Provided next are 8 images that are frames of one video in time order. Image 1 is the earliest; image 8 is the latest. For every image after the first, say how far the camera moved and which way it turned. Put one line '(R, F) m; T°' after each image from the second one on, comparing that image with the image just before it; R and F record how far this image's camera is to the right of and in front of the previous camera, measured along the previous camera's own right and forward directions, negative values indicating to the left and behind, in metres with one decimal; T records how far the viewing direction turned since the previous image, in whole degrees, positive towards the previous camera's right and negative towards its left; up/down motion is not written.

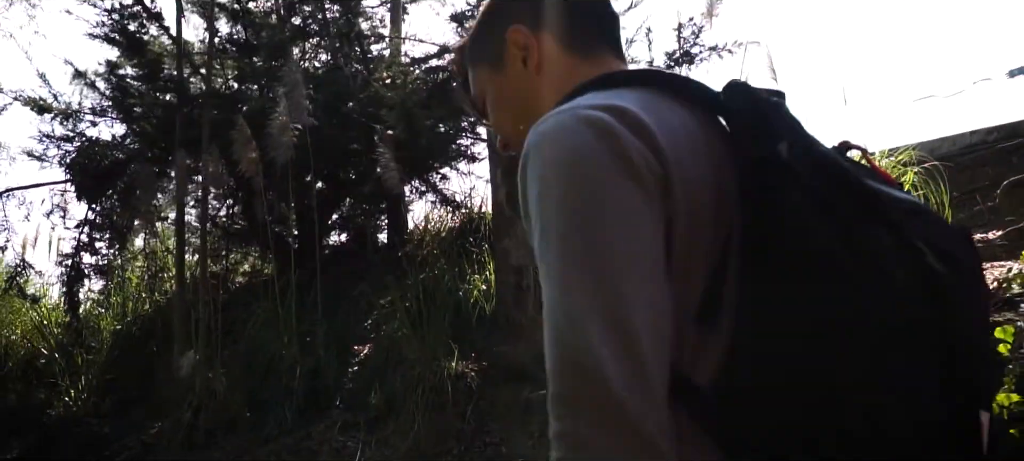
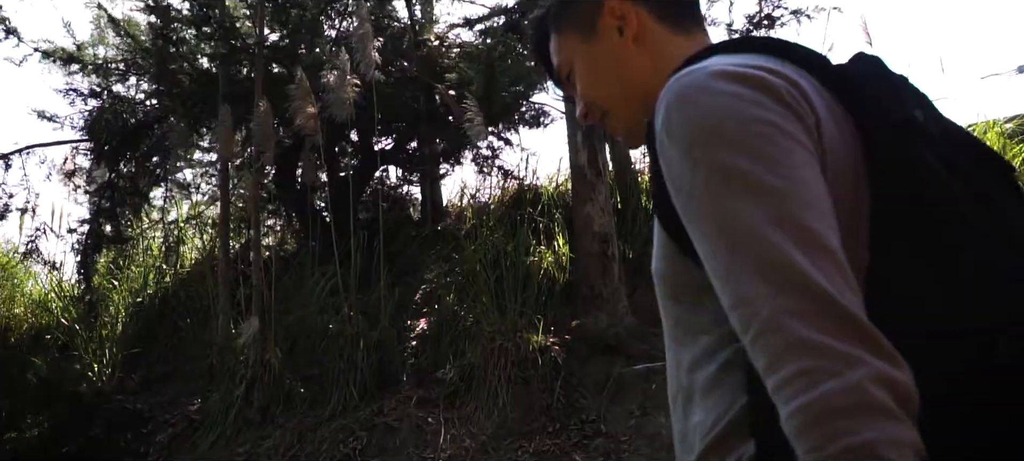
(-0.7, +0.4) m; +2°
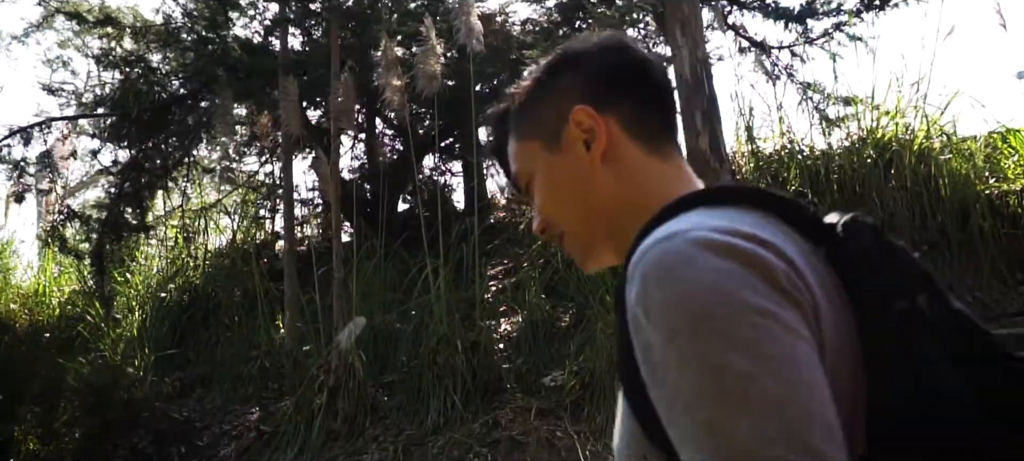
(-0.9, +0.6) m; +4°
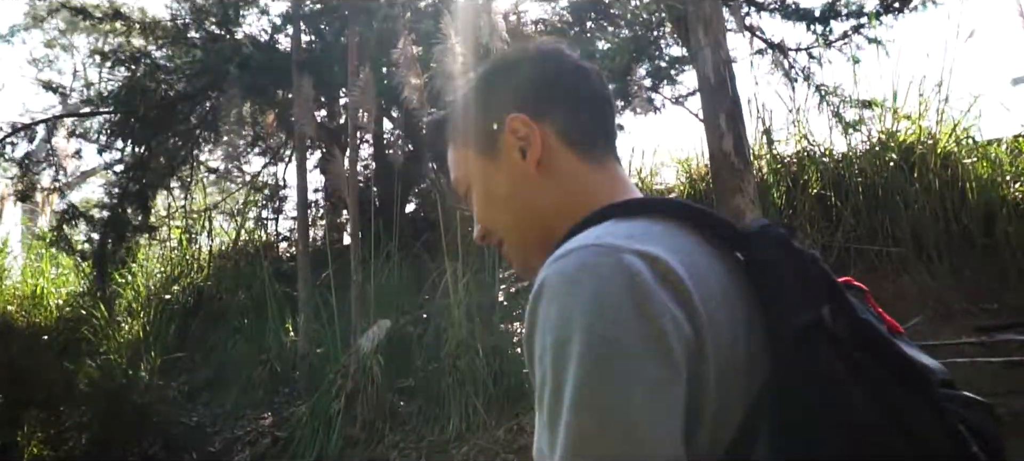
(-0.2, +0.1) m; +1°
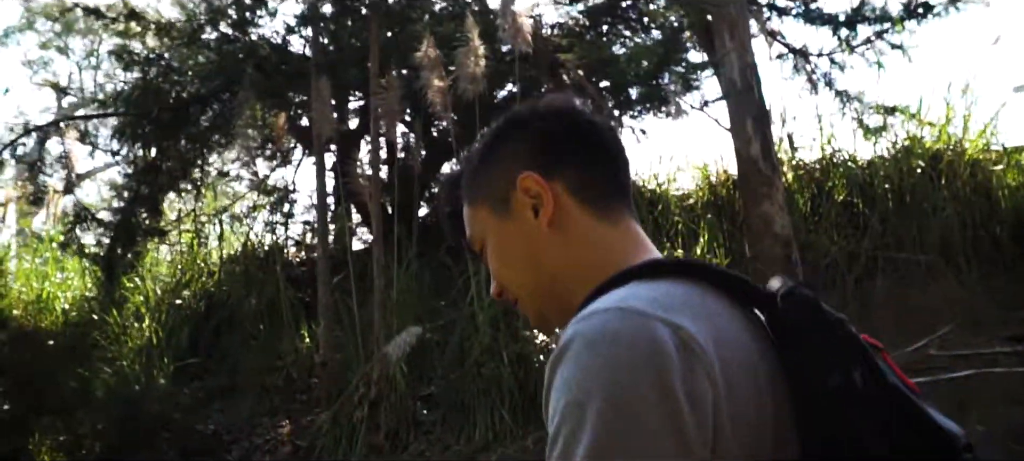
(-0.2, +0.1) m; 0°
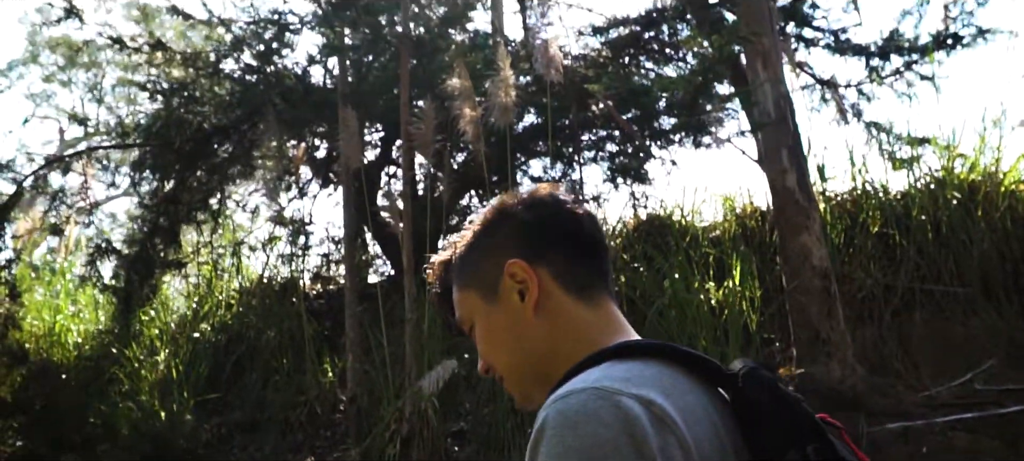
(-0.2, +0.1) m; 0°
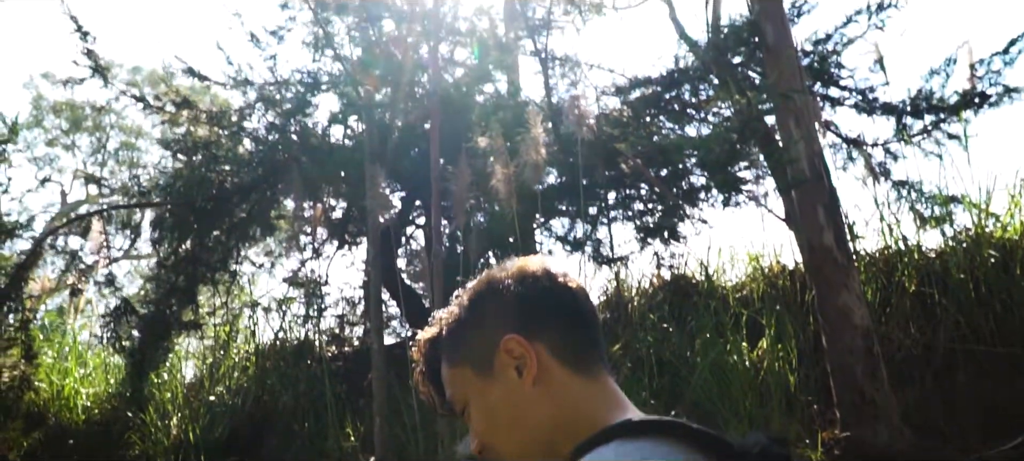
(-0.2, +0.1) m; 0°
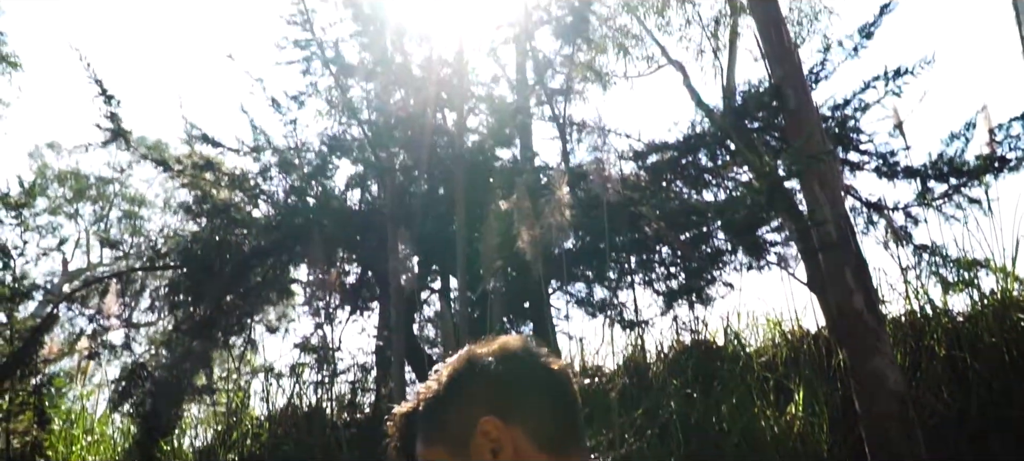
(-0.1, 0.0) m; 0°
